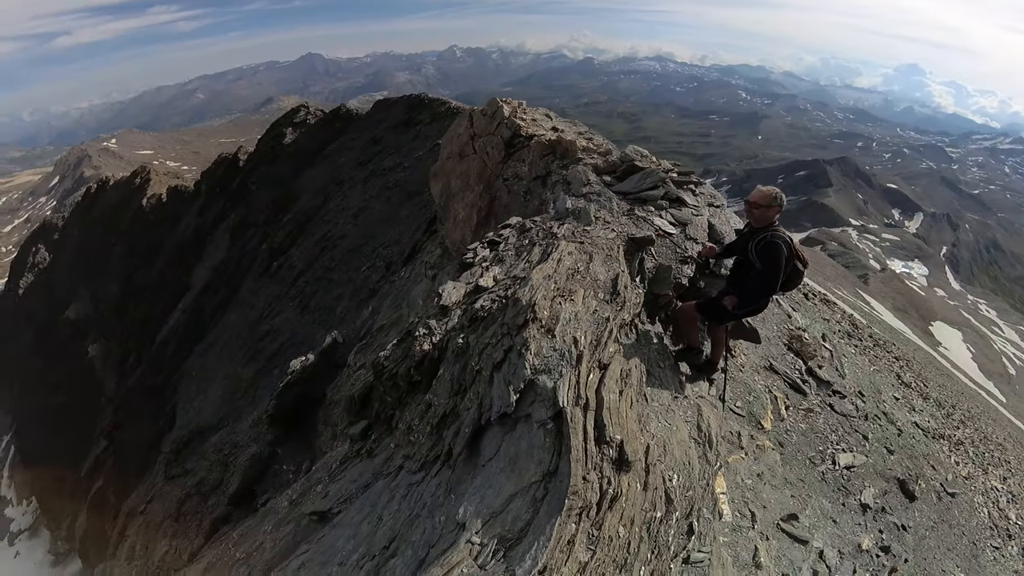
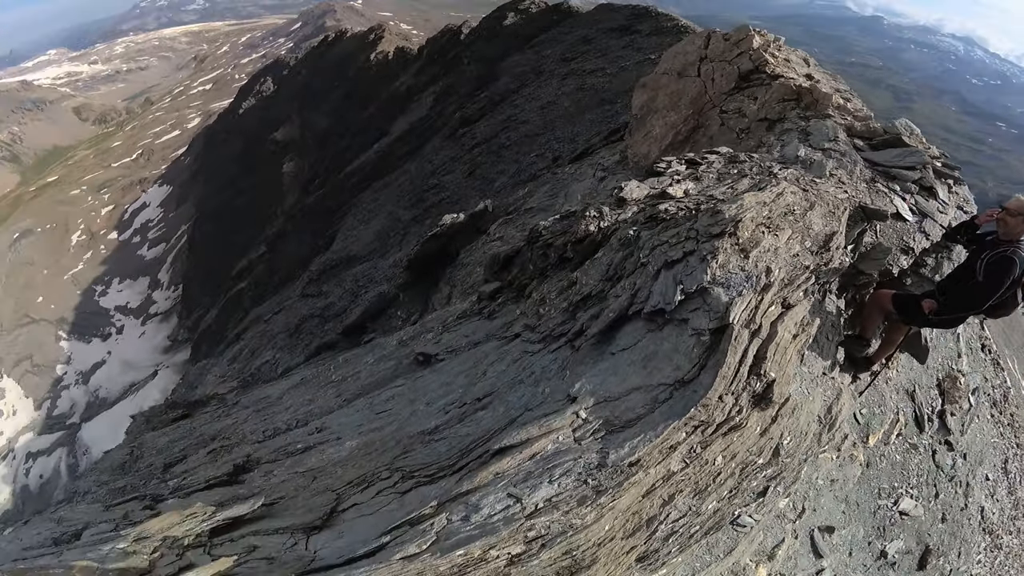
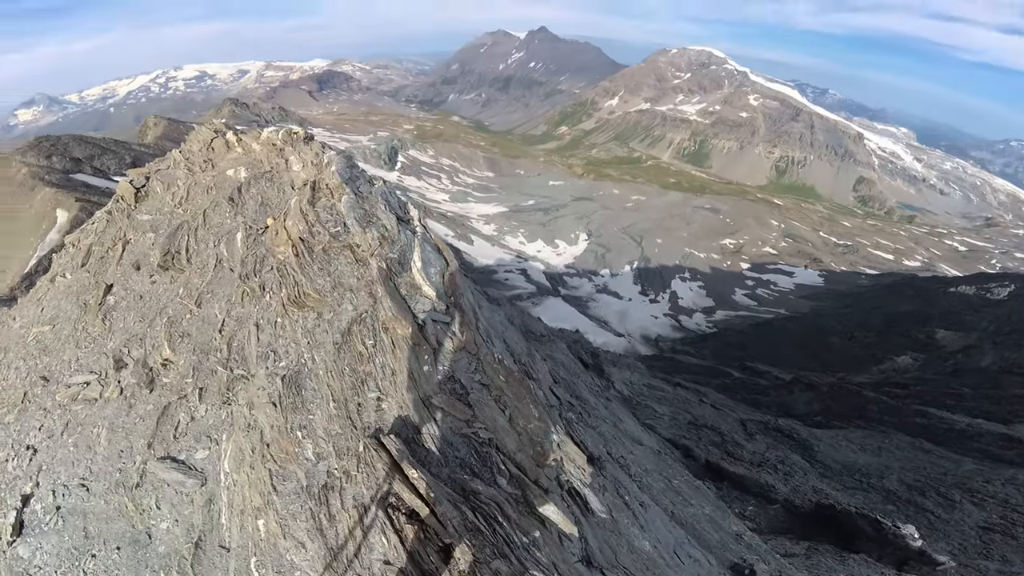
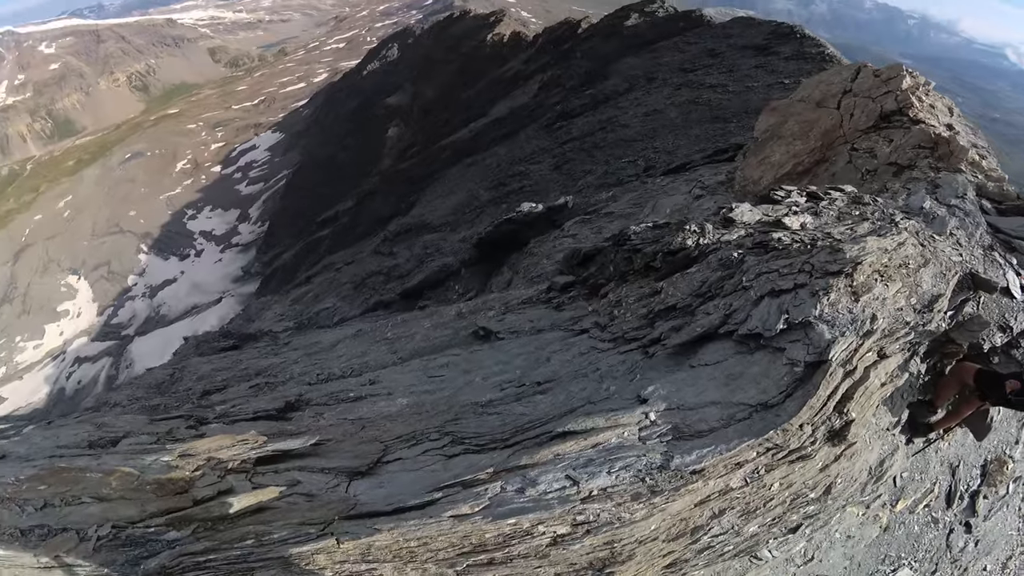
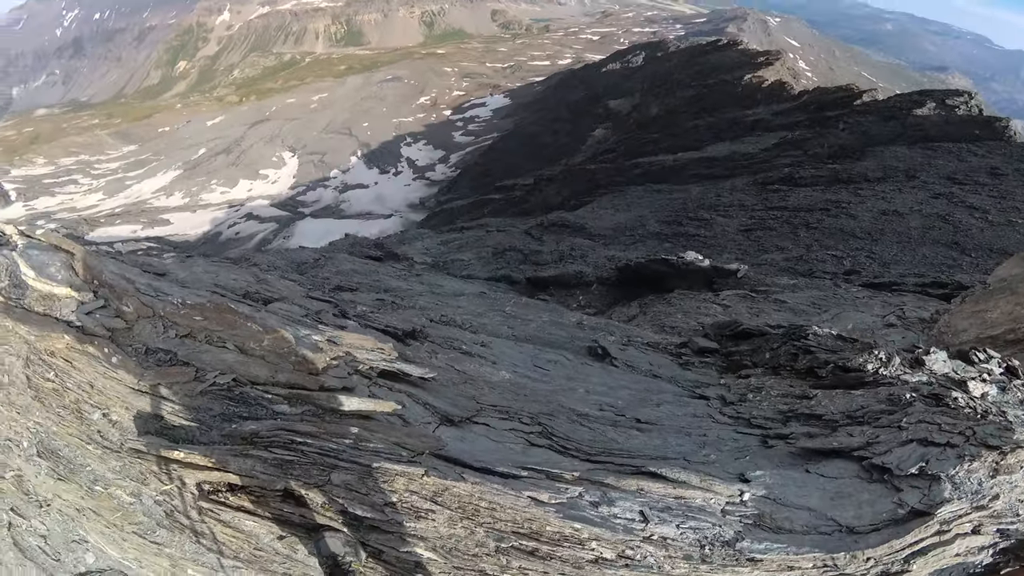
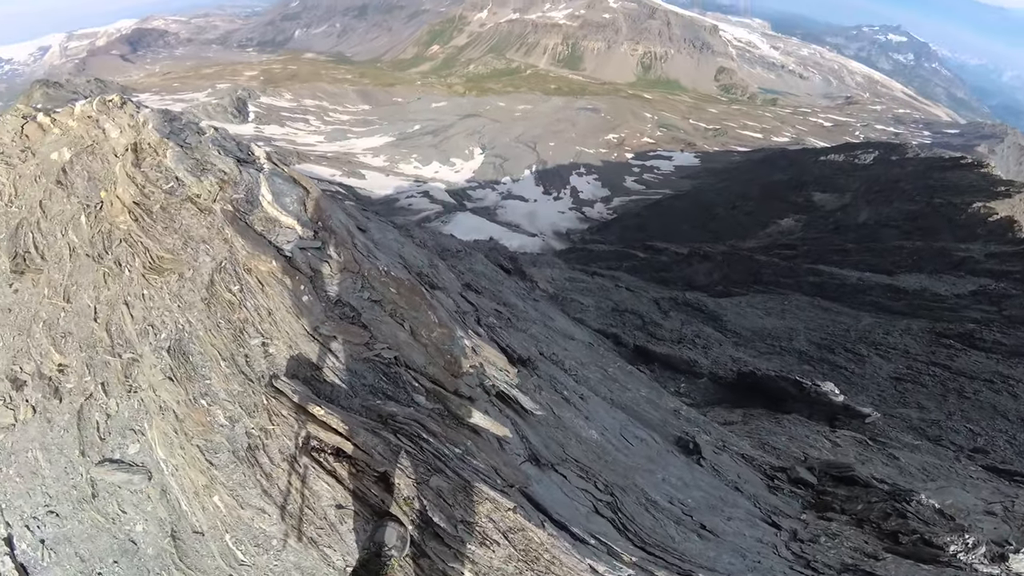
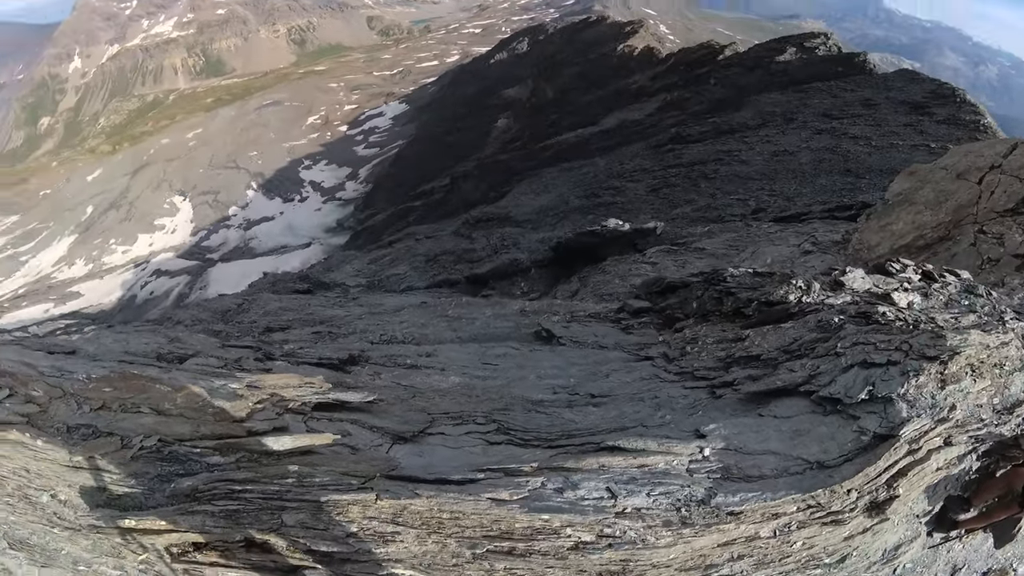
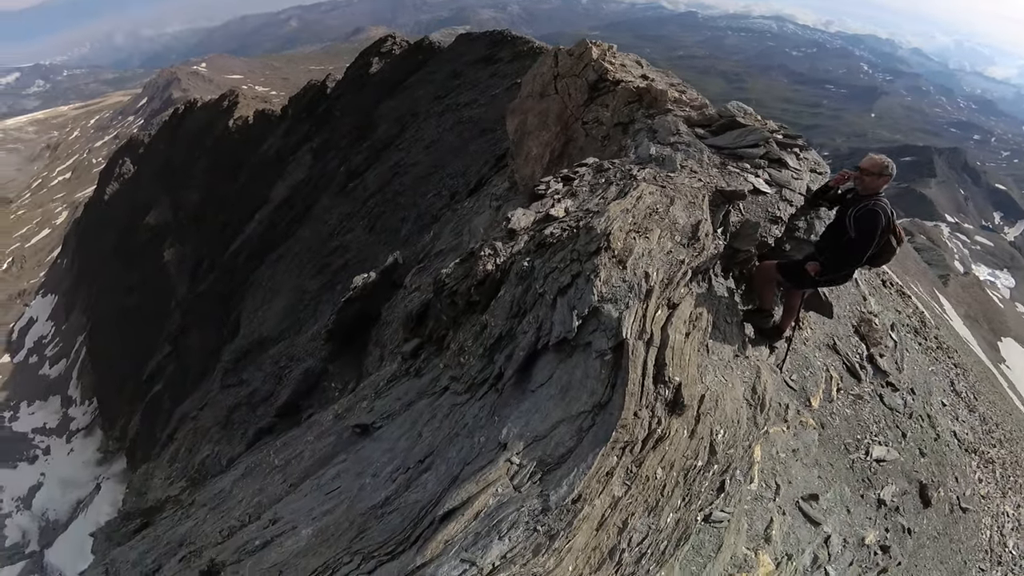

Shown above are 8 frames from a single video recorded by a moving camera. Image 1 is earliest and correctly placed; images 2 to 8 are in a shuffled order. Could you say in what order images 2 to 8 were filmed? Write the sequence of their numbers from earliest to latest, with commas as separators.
8, 2, 4, 7, 5, 6, 3
